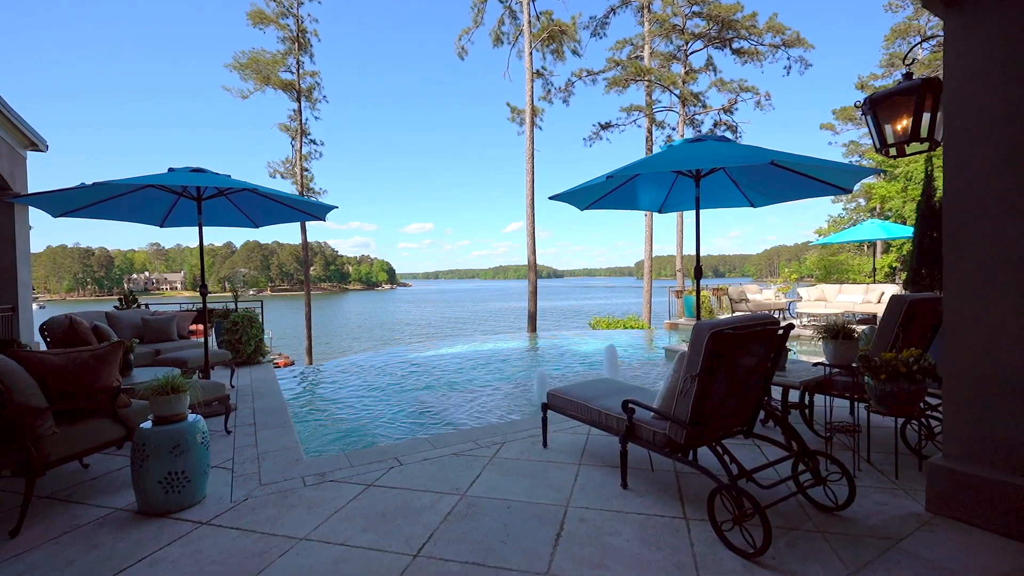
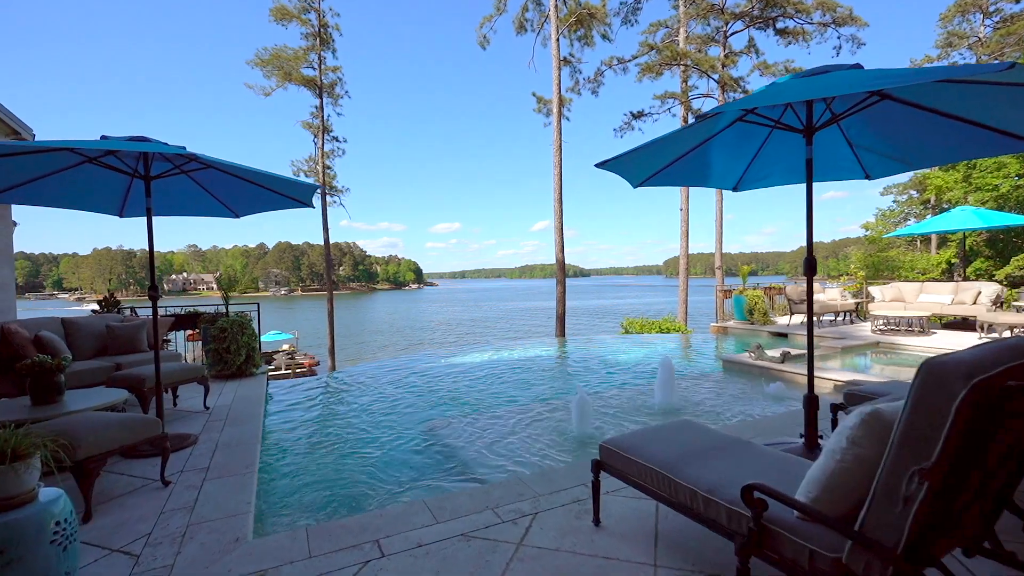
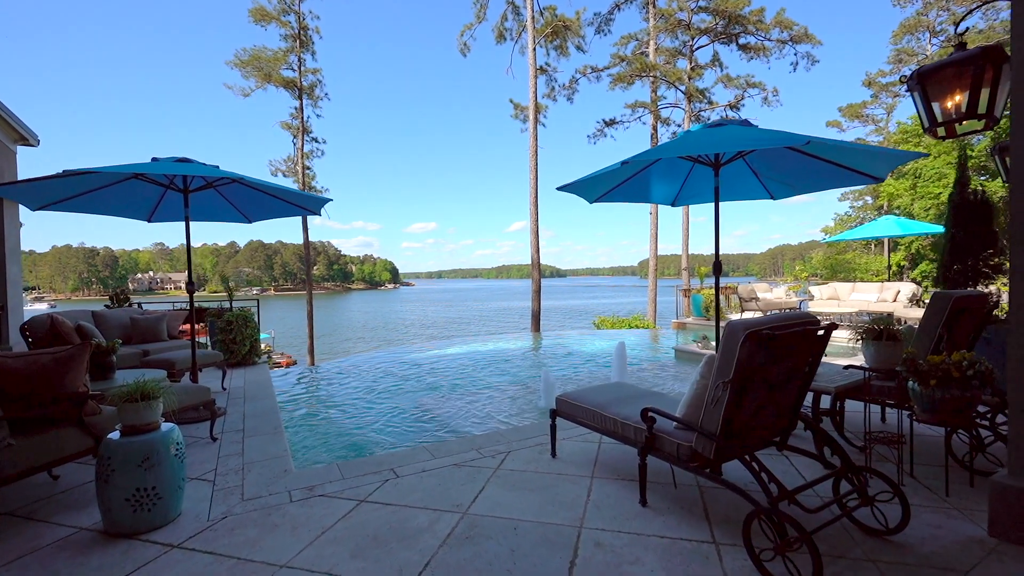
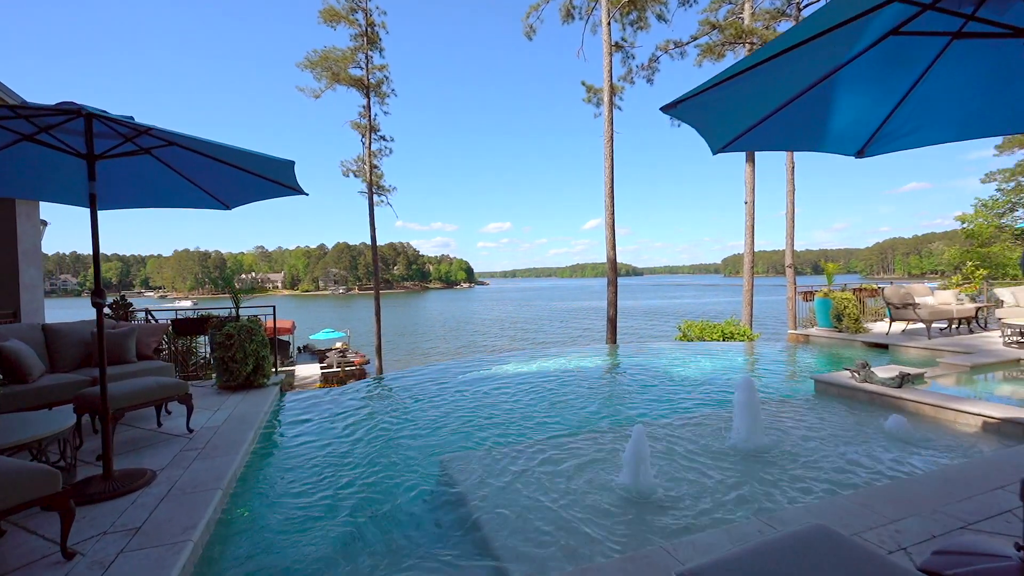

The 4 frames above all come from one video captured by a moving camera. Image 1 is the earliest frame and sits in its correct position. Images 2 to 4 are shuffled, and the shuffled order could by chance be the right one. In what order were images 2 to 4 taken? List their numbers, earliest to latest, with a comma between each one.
3, 2, 4
